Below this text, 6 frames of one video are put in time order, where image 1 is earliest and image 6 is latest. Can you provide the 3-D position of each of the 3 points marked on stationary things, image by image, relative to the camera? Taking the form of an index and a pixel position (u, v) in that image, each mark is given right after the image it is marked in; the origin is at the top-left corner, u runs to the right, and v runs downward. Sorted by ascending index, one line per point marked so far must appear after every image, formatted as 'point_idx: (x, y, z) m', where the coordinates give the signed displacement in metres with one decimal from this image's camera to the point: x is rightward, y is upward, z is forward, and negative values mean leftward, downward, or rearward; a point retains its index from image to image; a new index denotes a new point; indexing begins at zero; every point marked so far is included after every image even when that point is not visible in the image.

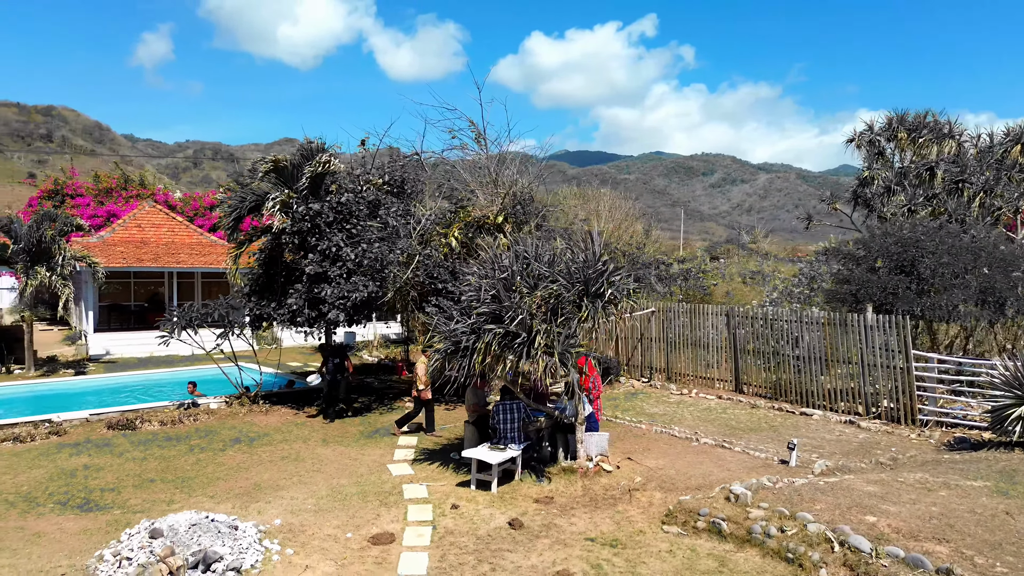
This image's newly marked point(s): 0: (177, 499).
0: (-3.4, -2.1, +7.5) m
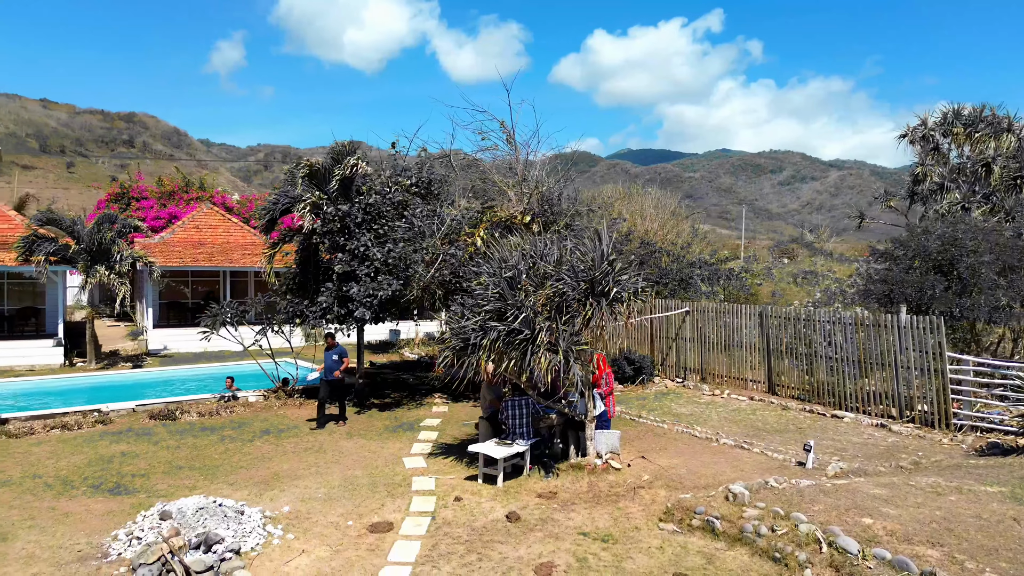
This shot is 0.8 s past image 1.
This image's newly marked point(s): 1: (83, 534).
0: (-3.3, -2.1, +7.9) m
1: (-3.6, -2.1, +6.3) m
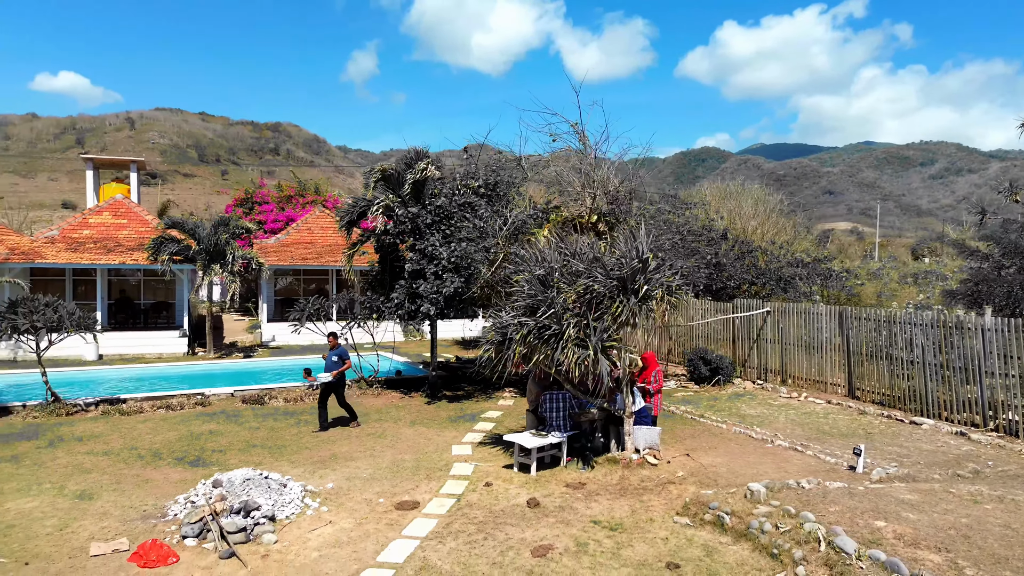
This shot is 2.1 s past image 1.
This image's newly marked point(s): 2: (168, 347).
0: (-2.9, -2.0, +8.8) m
1: (-3.4, -2.0, +7.2) m
2: (-8.9, -1.5, +19.4) m
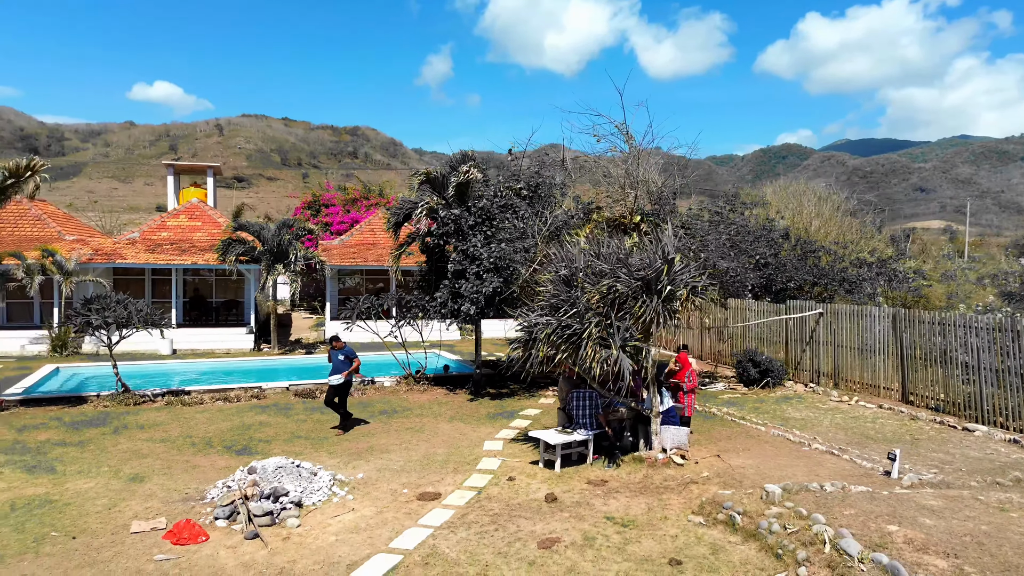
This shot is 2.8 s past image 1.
0: (-2.5, -2.0, +9.3) m
1: (-3.2, -2.0, +7.8) m
2: (-7.5, -1.5, +20.4) m
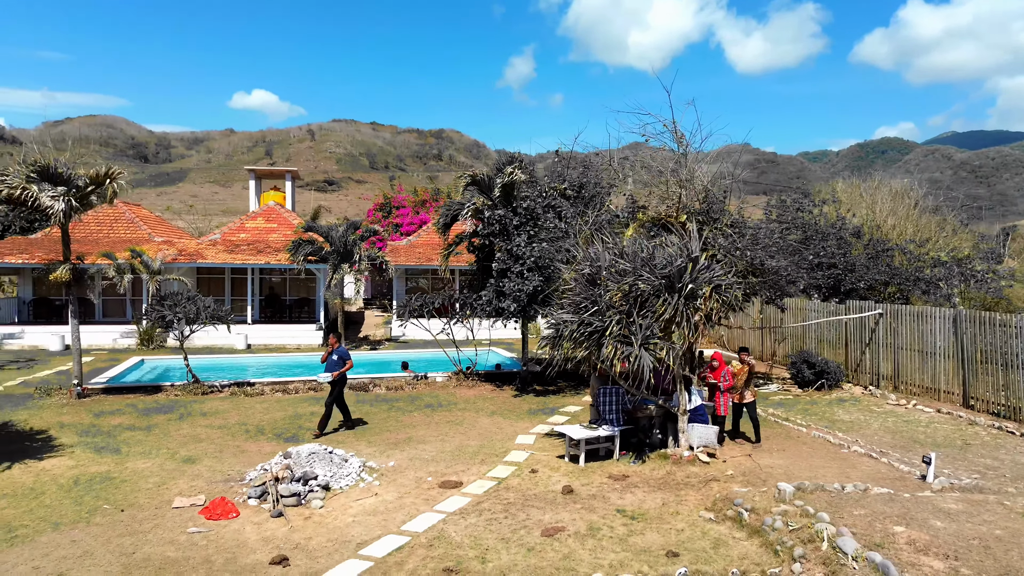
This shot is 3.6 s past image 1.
0: (-2.1, -2.0, +9.8) m
1: (-3.0, -2.0, +8.3) m
2: (-5.8, -1.5, +21.3) m
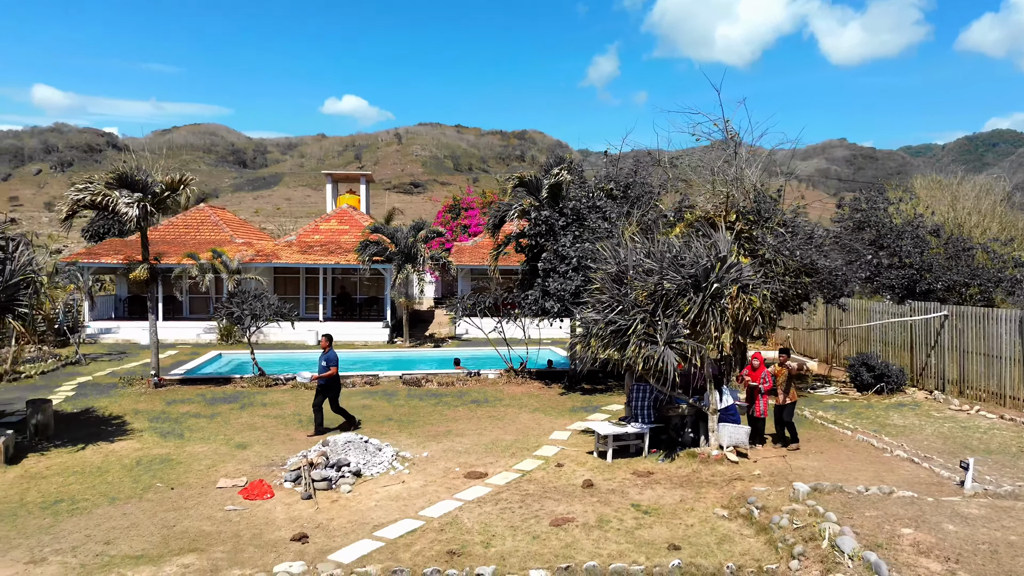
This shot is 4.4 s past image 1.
0: (-1.7, -2.0, +10.2) m
1: (-2.7, -1.9, +8.9) m
2: (-4.1, -1.4, +22.1) m
